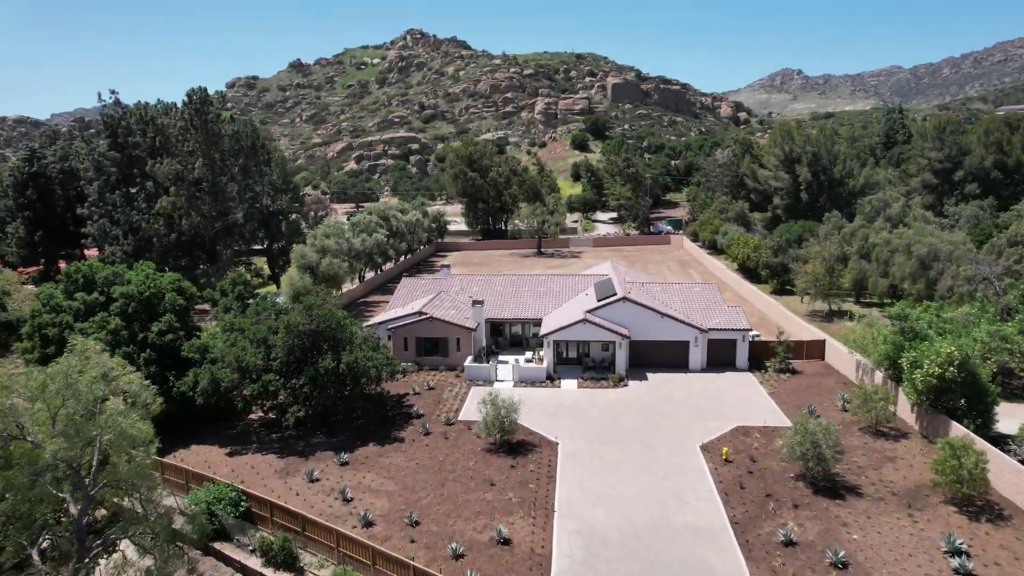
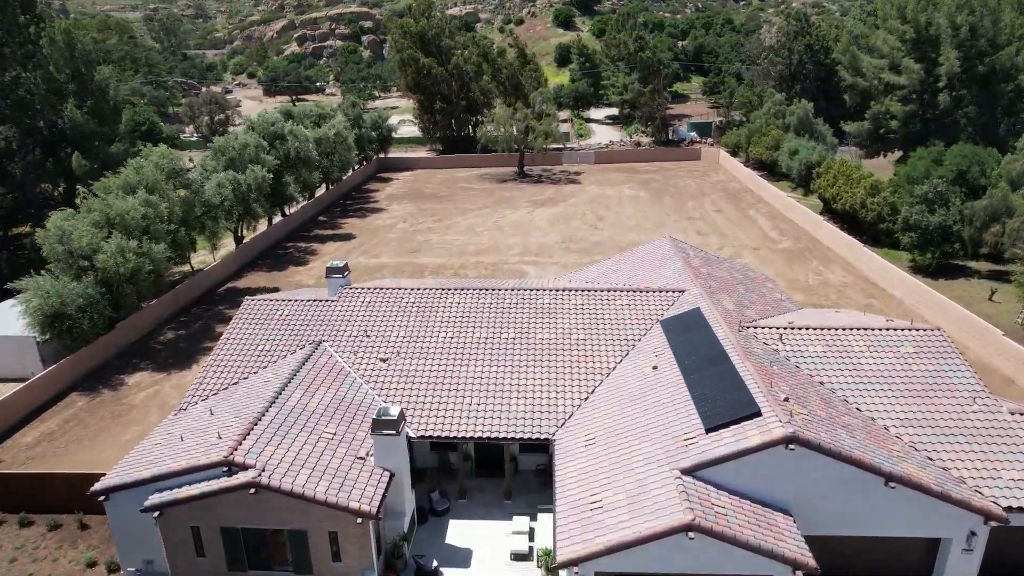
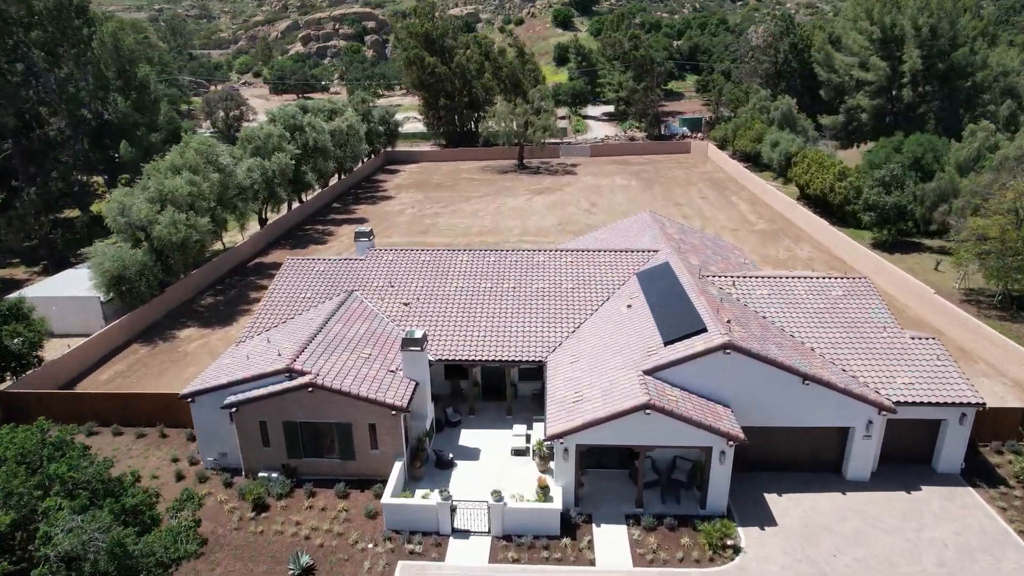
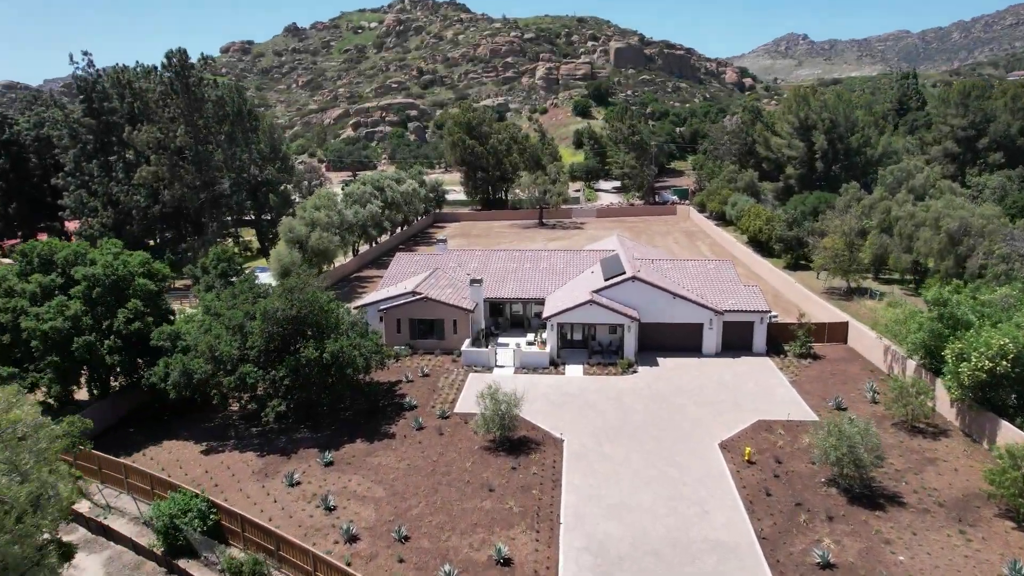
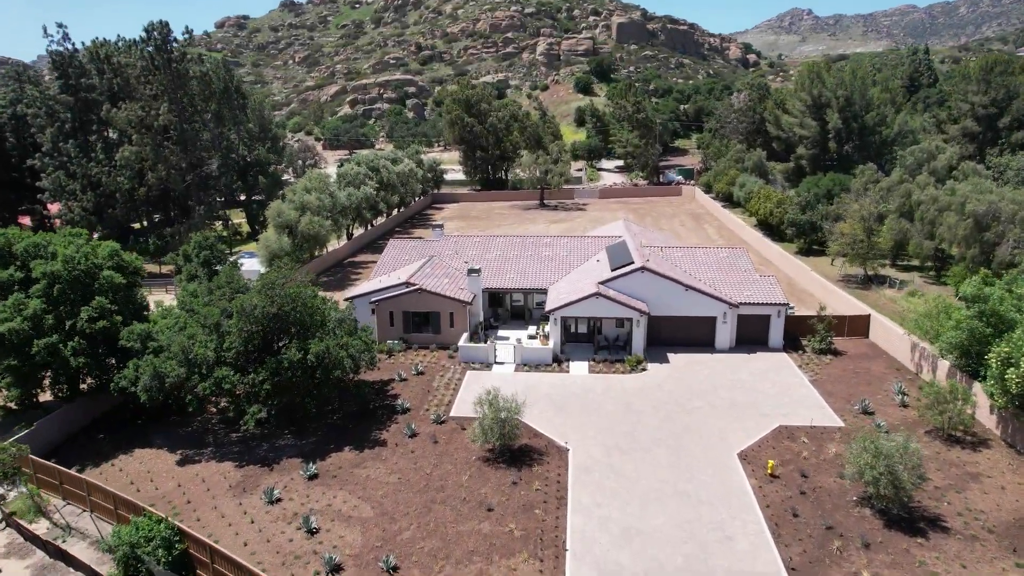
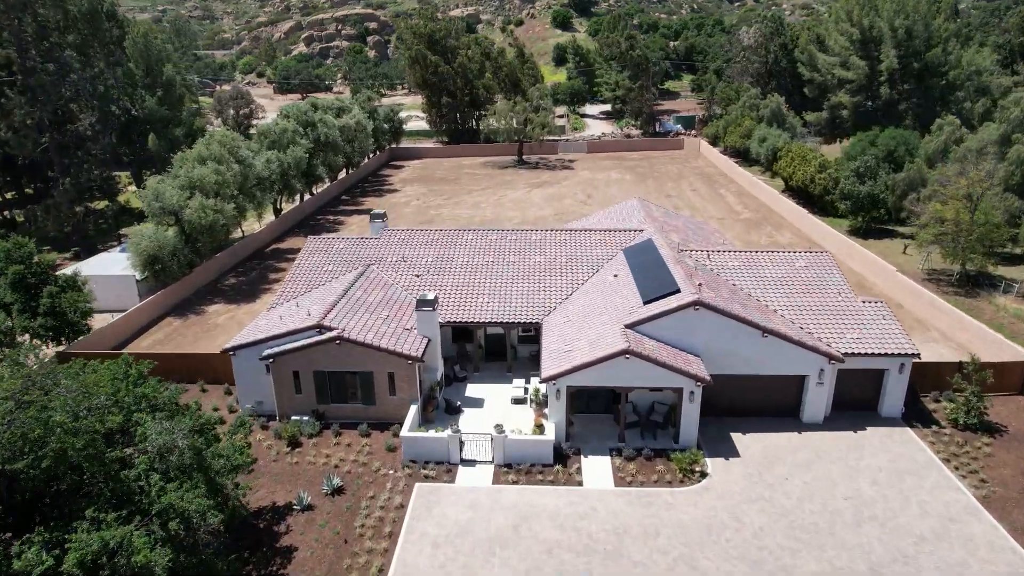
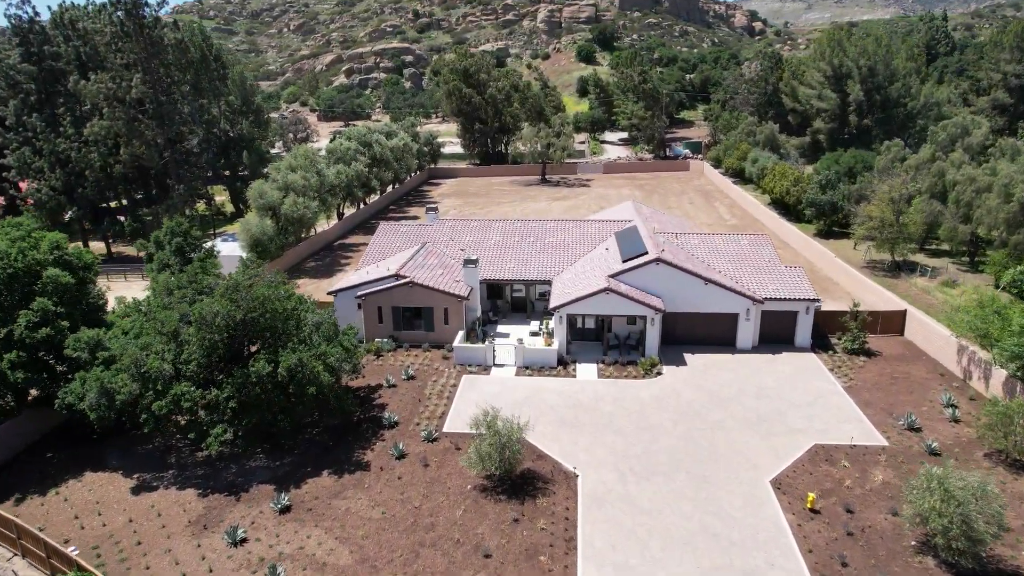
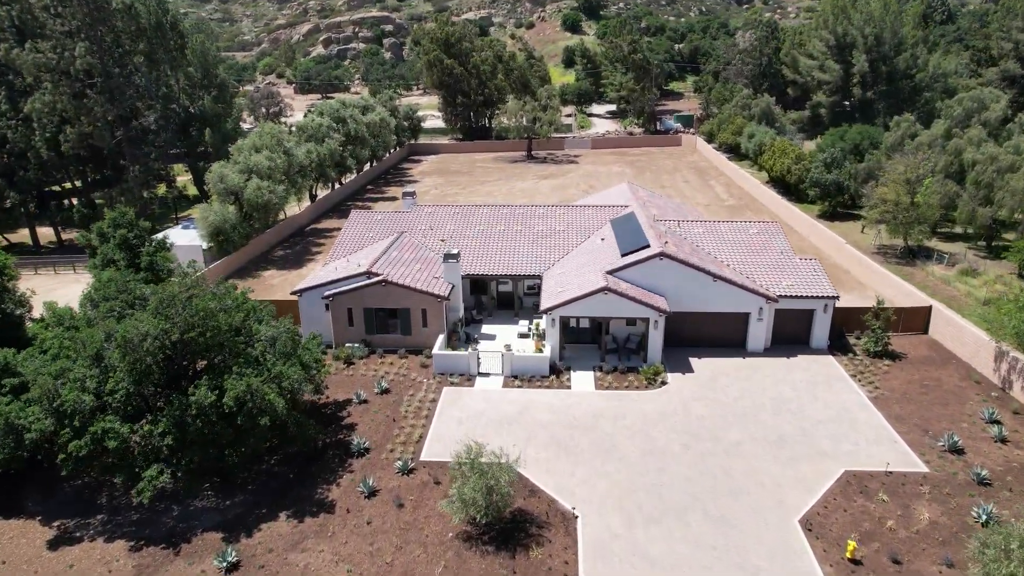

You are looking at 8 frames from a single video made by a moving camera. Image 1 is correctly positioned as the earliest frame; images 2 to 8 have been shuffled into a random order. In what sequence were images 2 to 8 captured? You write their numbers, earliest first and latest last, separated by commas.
4, 5, 7, 8, 6, 3, 2
